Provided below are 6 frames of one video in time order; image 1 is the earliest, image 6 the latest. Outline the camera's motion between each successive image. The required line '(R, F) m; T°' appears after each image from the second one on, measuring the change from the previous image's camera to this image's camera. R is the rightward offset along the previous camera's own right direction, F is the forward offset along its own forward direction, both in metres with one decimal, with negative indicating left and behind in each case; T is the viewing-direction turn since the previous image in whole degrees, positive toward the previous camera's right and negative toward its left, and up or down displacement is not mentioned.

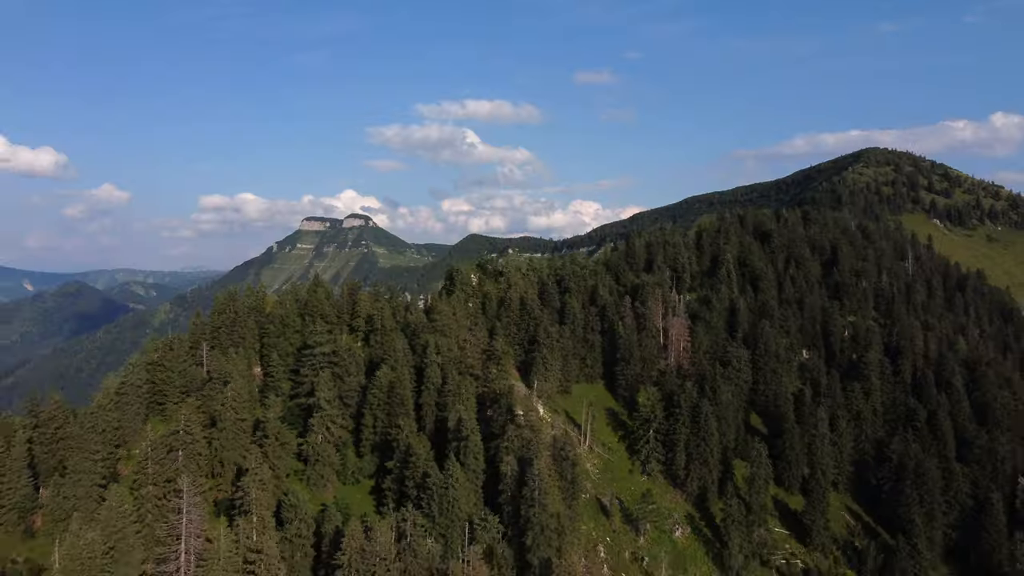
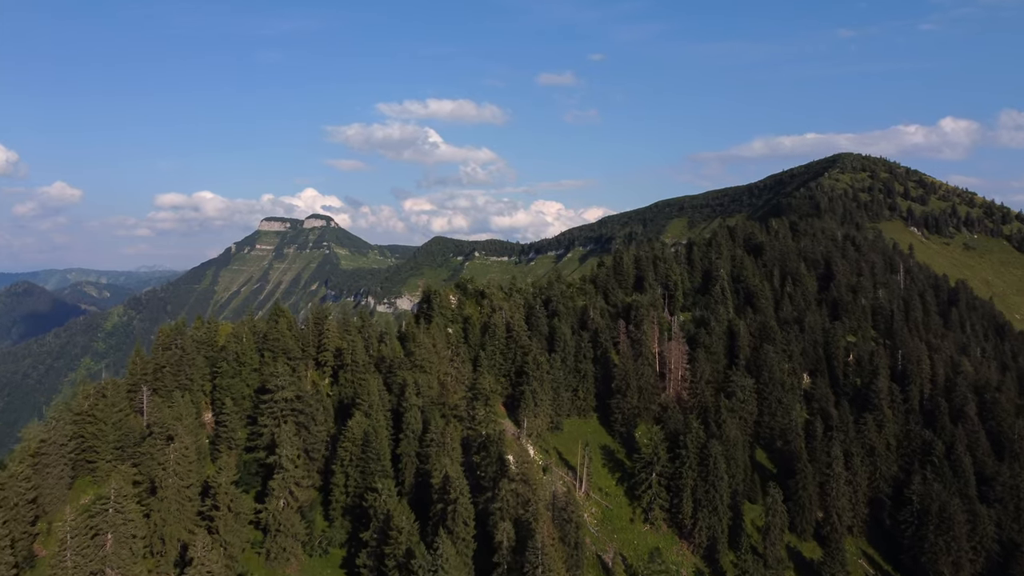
(-2.9, +11.5) m; +3°
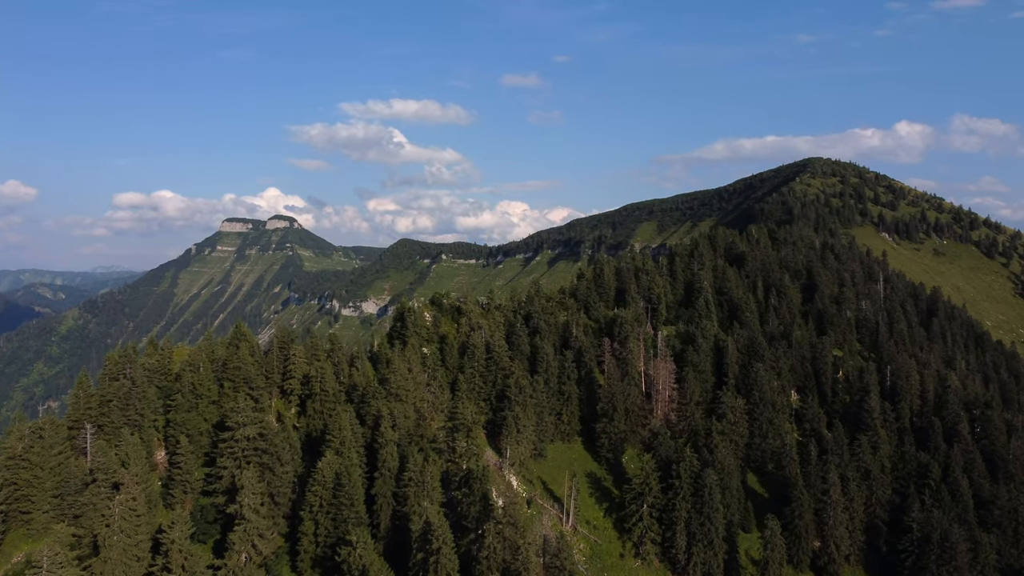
(-1.8, +6.5) m; +2°
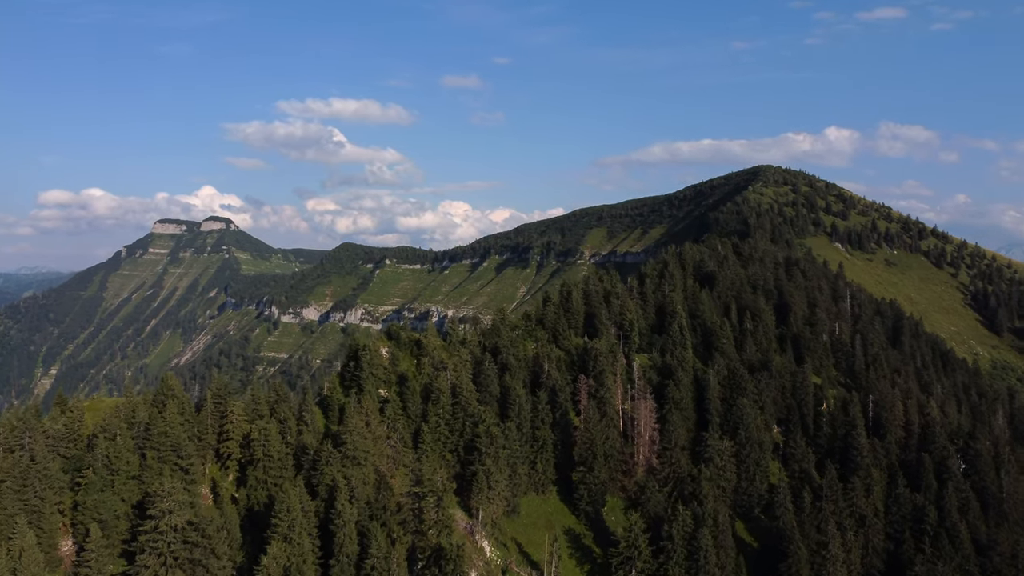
(-2.9, +10.5) m; +4°
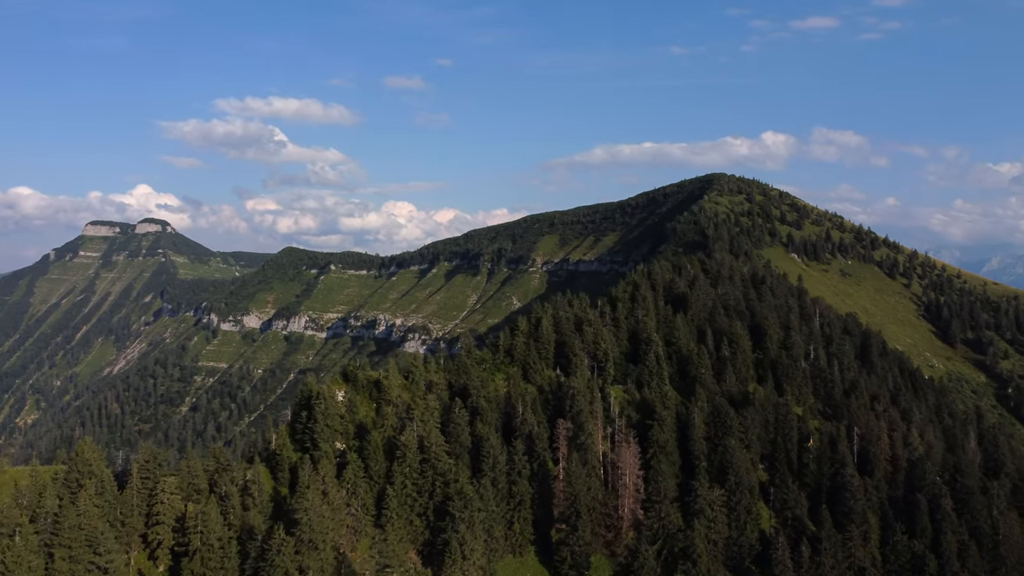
(-2.9, +9.6) m; +4°
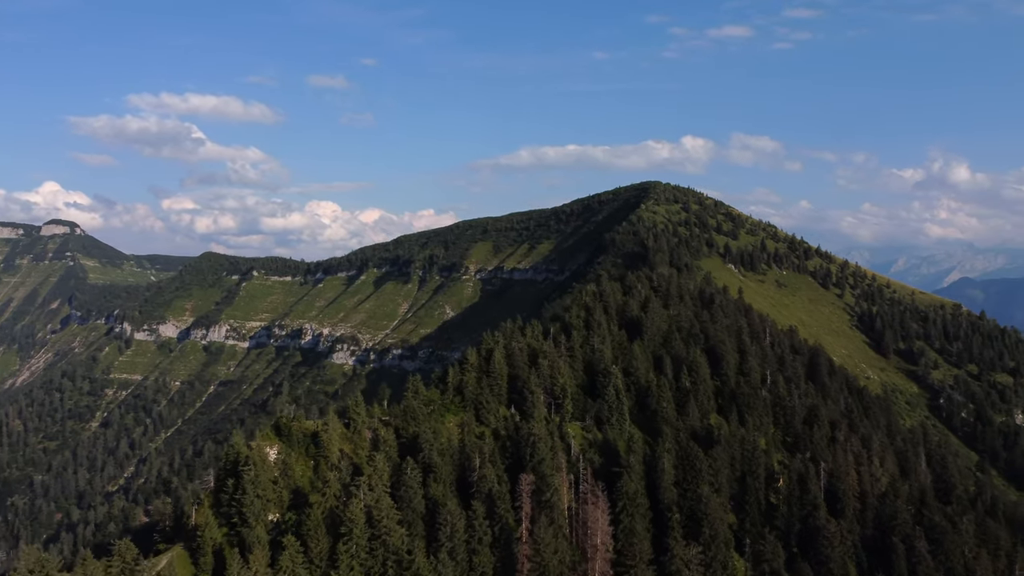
(-2.9, +9.6) m; +5°
